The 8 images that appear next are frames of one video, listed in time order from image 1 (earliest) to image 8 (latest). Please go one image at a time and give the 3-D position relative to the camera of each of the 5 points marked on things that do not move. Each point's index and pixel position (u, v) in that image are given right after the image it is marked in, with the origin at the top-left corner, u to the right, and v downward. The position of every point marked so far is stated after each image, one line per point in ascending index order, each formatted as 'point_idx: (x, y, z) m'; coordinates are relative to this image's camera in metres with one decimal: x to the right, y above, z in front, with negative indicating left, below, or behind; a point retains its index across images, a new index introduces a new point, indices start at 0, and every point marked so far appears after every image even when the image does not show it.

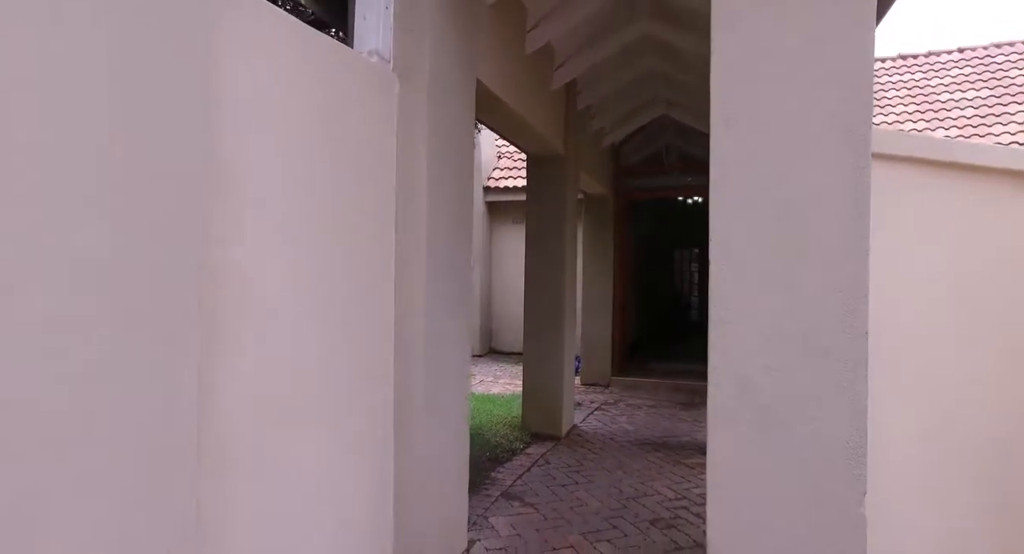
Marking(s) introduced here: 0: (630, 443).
0: (+1.2, -1.7, +6.4) m
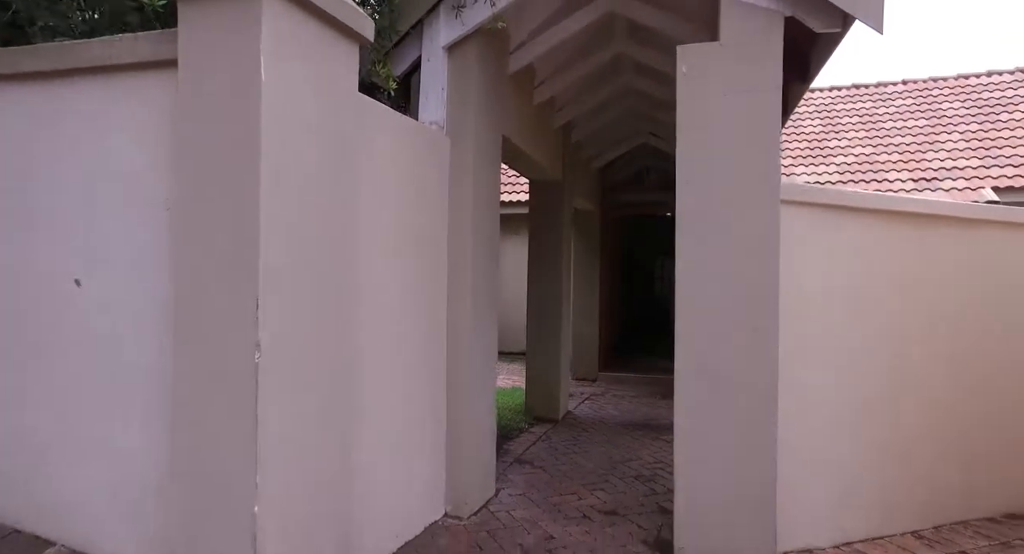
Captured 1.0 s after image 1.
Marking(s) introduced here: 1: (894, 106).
0: (+1.2, -1.7, +7.6) m
1: (+7.0, +3.1, +11.9) m
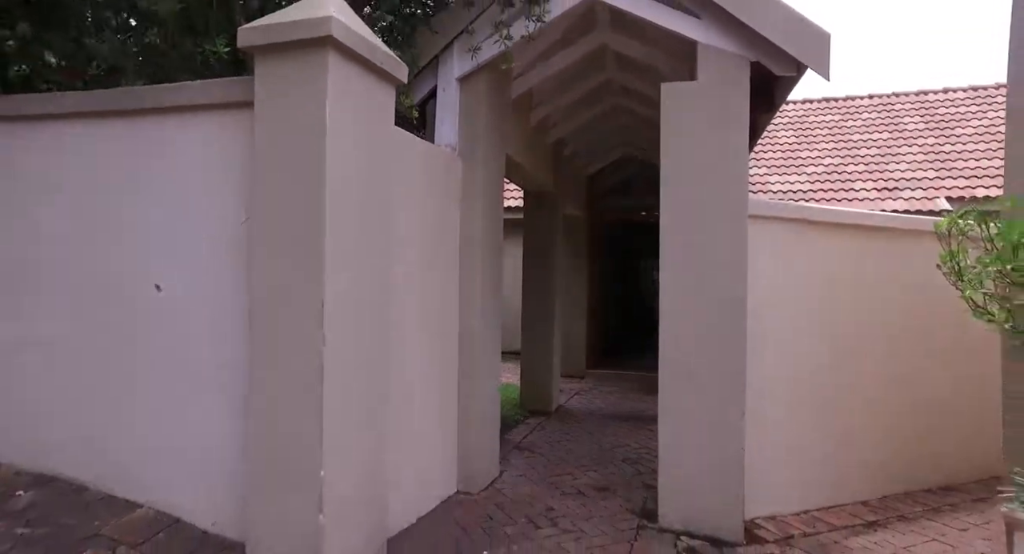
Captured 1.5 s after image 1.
0: (+1.2, -1.8, +8.3) m
1: (+6.8, +3.1, +12.6) m
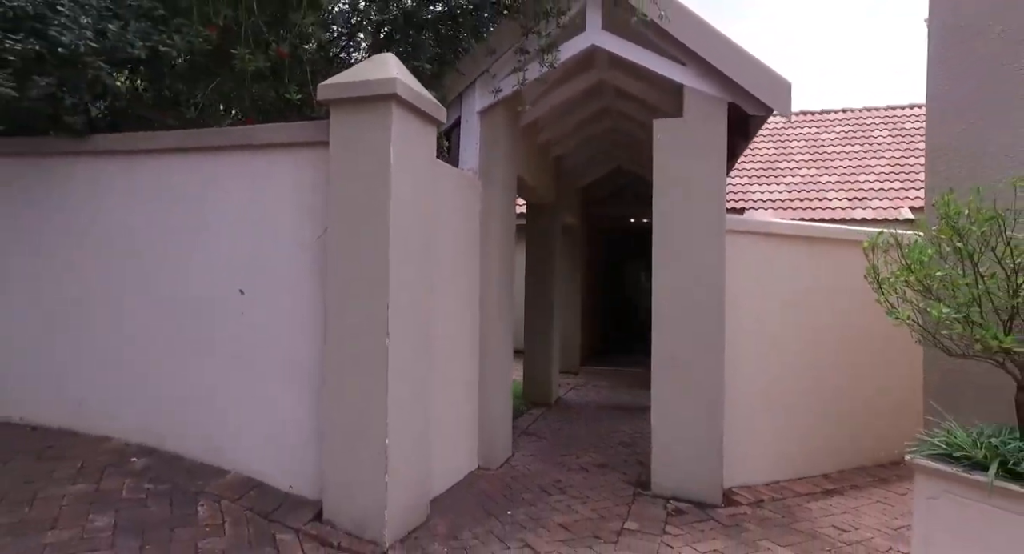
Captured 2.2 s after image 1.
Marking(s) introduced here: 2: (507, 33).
0: (+1.2, -1.8, +9.1) m
1: (+6.8, +3.0, +13.6) m
2: (0.0, +1.9, +5.0) m
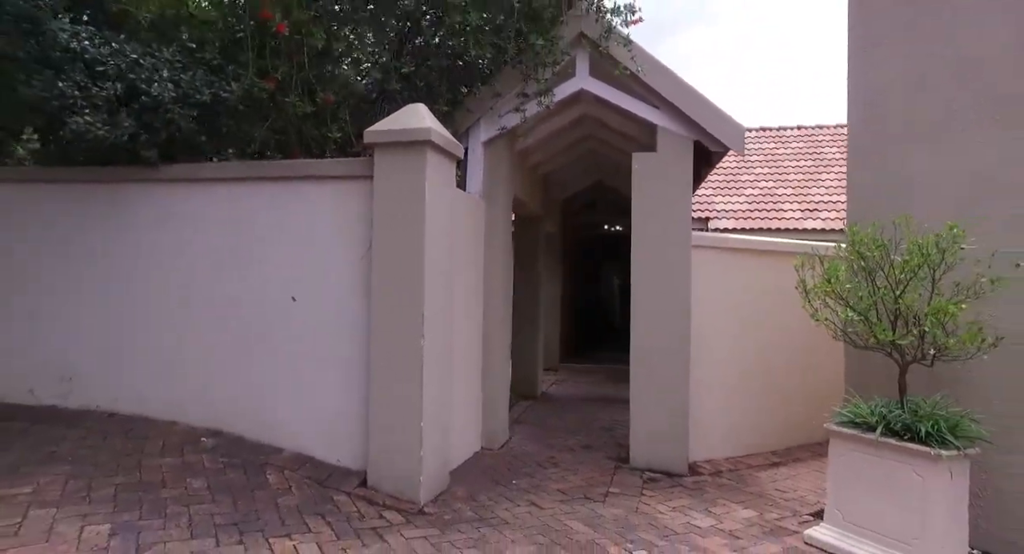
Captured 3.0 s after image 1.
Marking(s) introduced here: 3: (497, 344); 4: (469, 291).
0: (+1.1, -1.9, +10.1) m
1: (+6.4, +2.9, +14.8) m
2: (0.0, +1.9, +6.0) m
3: (-0.2, -0.7, +6.7) m
4: (-0.4, -0.1, +5.9) m
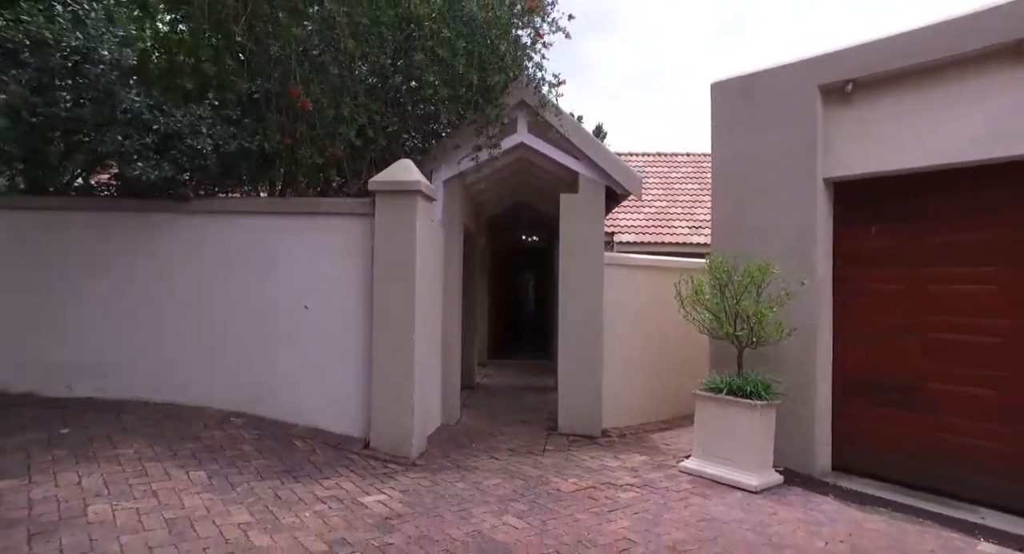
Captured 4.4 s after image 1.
0: (0.0, -2.1, +11.9) m
1: (+4.6, +2.8, +17.4) m
2: (-0.5, +1.7, +7.7) m
3: (-0.8, -0.9, +8.4) m
4: (-0.9, -0.3, +7.6) m
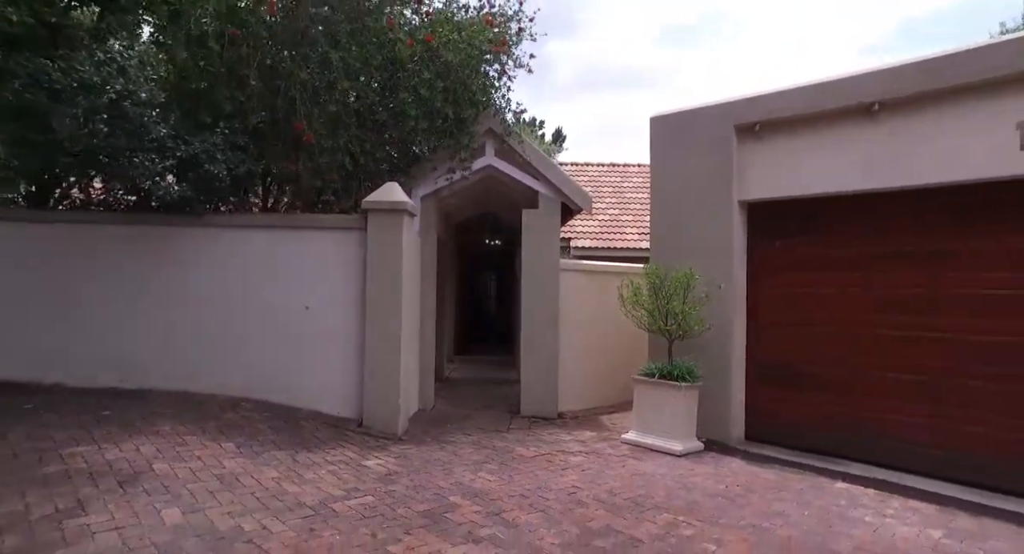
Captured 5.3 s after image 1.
0: (-0.7, -2.1, +13.2) m
1: (+3.5, +2.7, +18.9) m
2: (-1.0, +1.7, +8.9) m
3: (-1.2, -0.9, +9.6) m
4: (-1.3, -0.3, +8.8) m
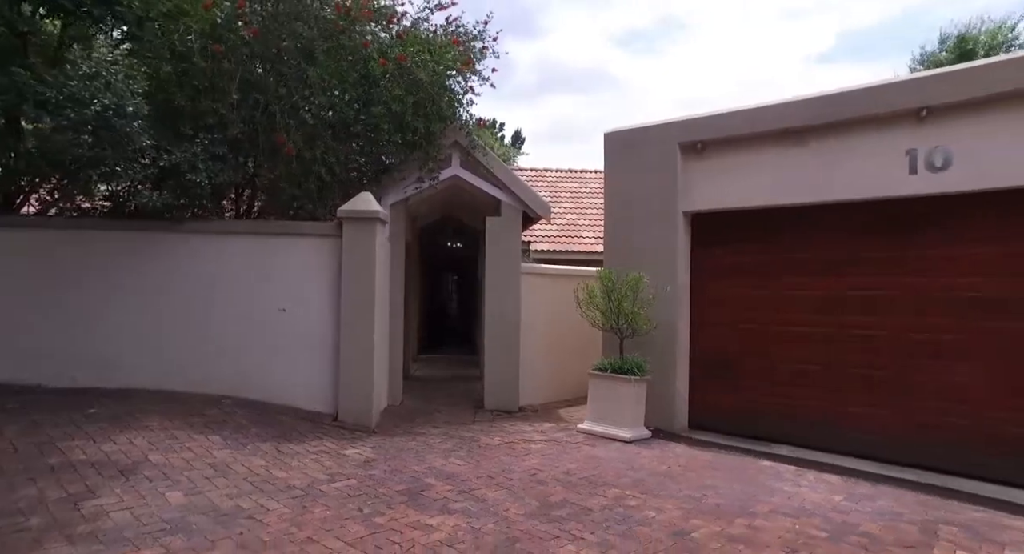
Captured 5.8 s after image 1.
0: (-1.5, -2.2, +13.8) m
1: (+2.4, +2.7, +19.8) m
2: (-1.5, +1.6, +9.5) m
3: (-1.8, -1.0, +10.1) m
4: (-1.8, -0.4, +9.3) m
